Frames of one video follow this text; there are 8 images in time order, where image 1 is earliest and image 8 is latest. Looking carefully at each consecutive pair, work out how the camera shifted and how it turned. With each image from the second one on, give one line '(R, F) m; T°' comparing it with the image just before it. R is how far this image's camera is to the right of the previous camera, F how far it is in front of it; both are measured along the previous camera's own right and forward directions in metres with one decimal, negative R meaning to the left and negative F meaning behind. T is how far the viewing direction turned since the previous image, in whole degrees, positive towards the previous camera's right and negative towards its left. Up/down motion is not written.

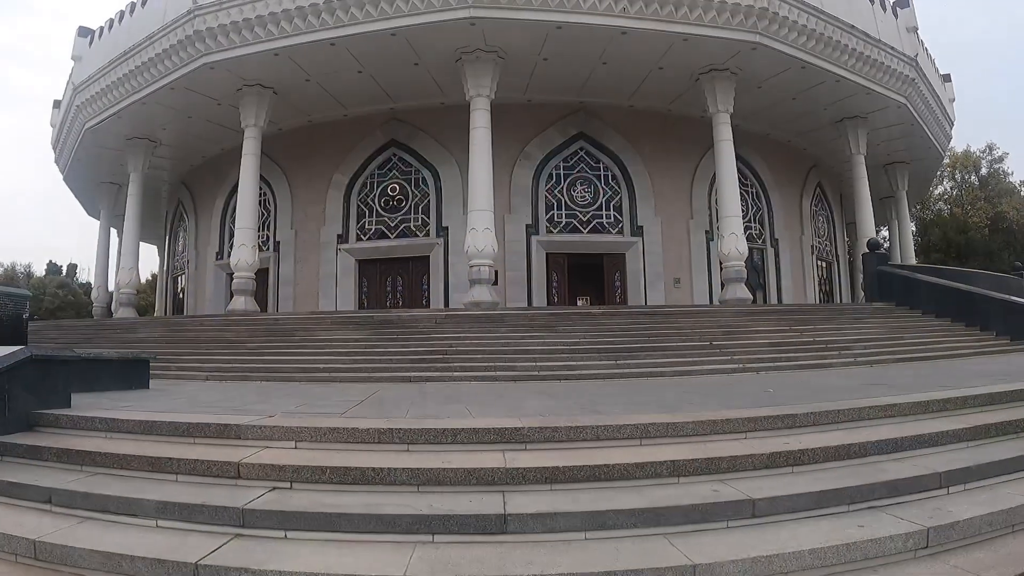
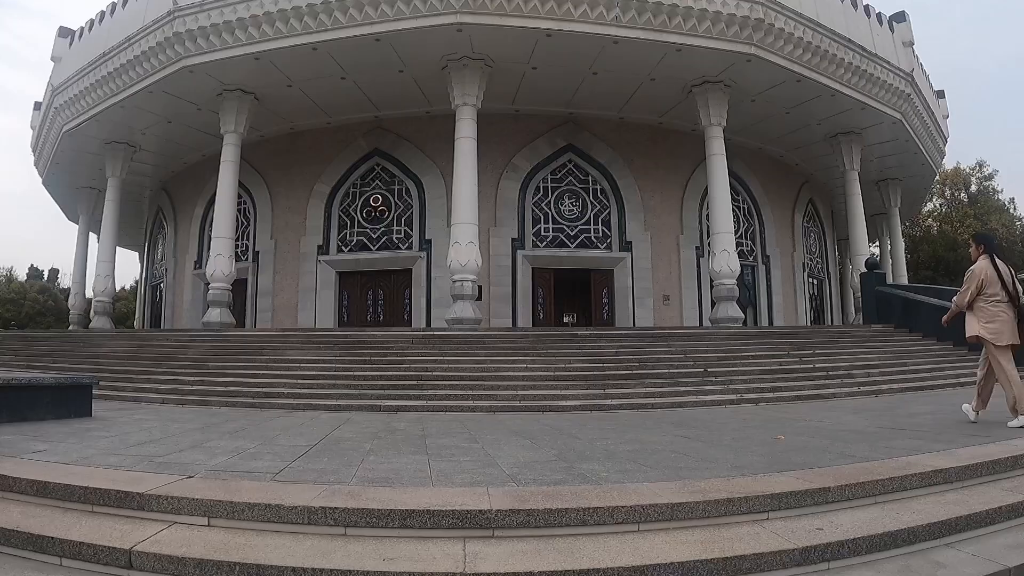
(+0.1, +0.4) m; +1°
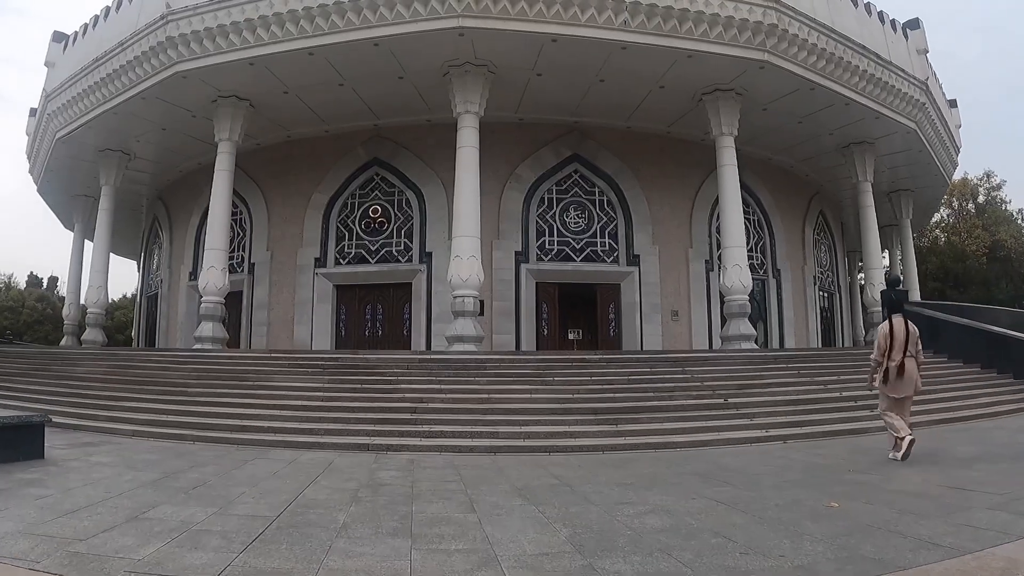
(0.0, +0.5) m; 0°
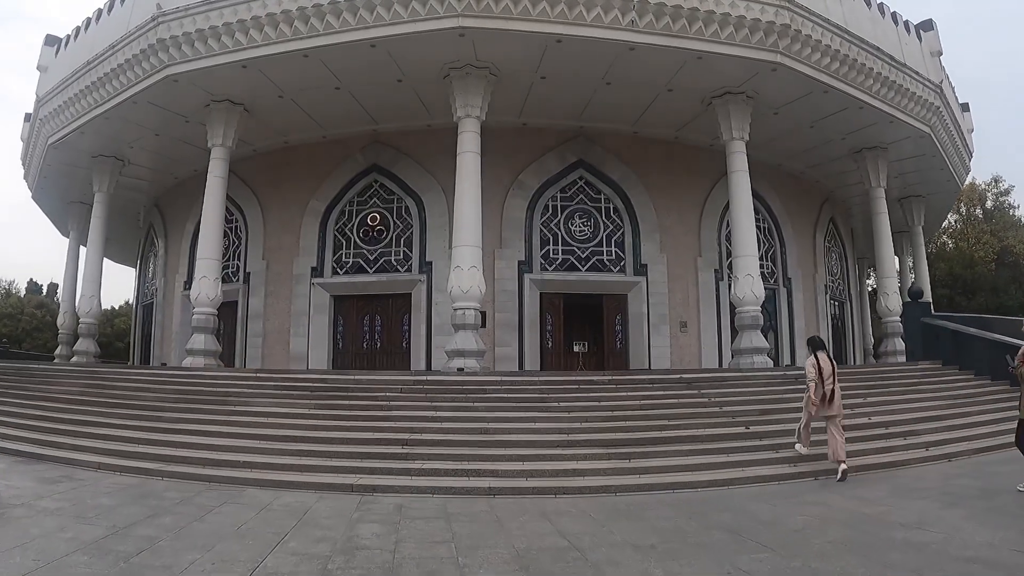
(0.0, +0.4) m; 0°
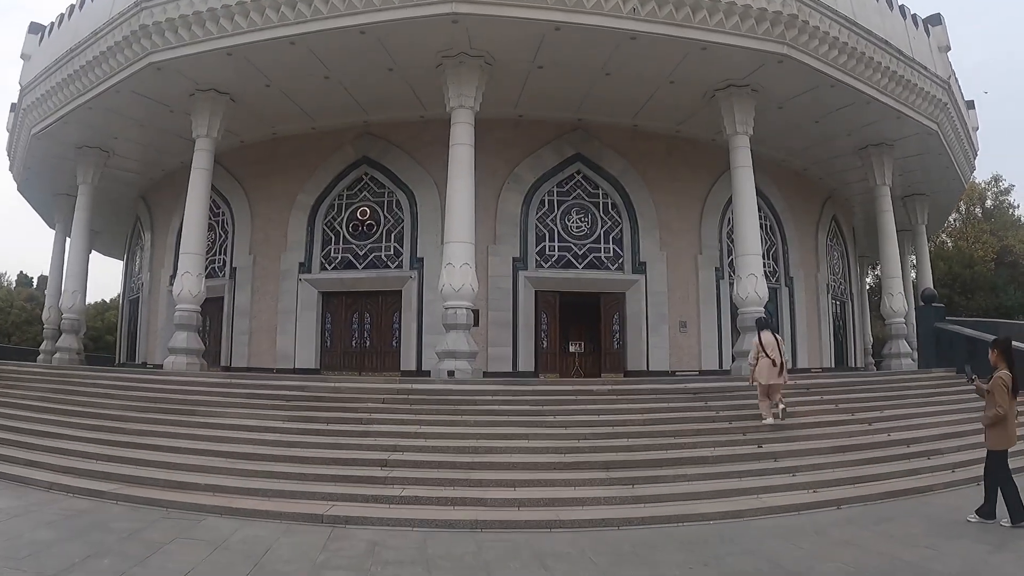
(0.0, +0.4) m; 0°
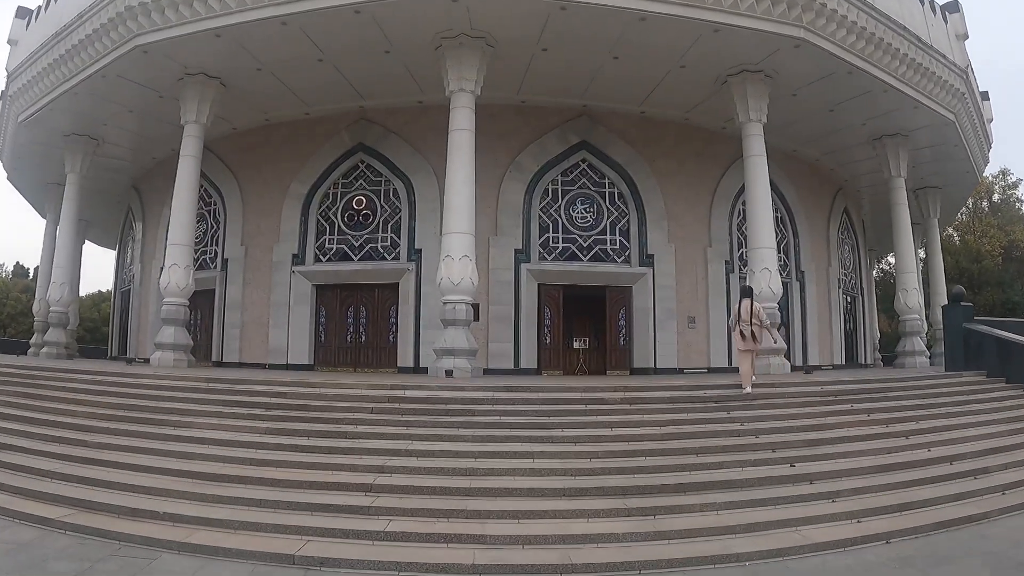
(0.0, +0.5) m; 0°
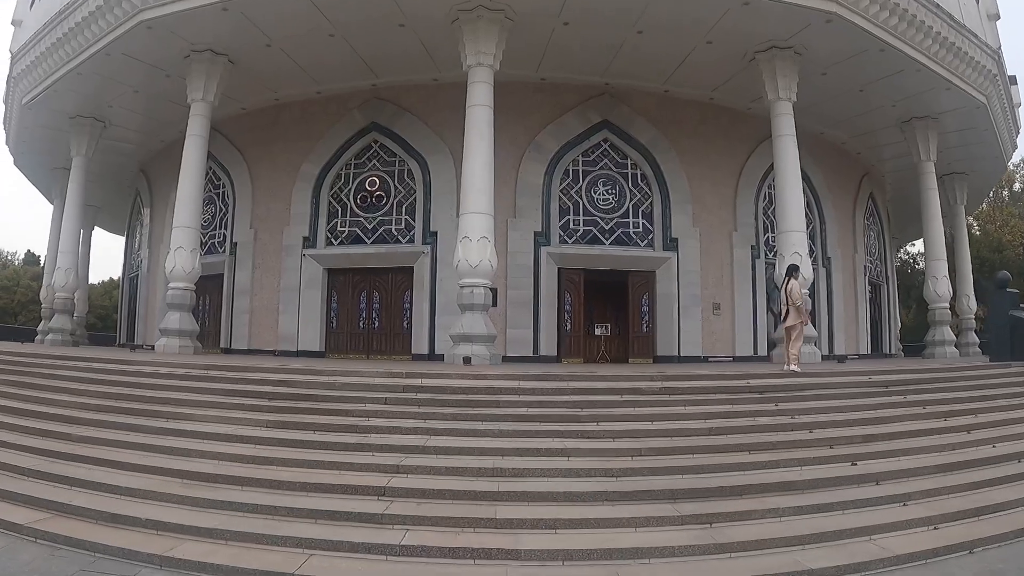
(-0.2, +0.4) m; -1°
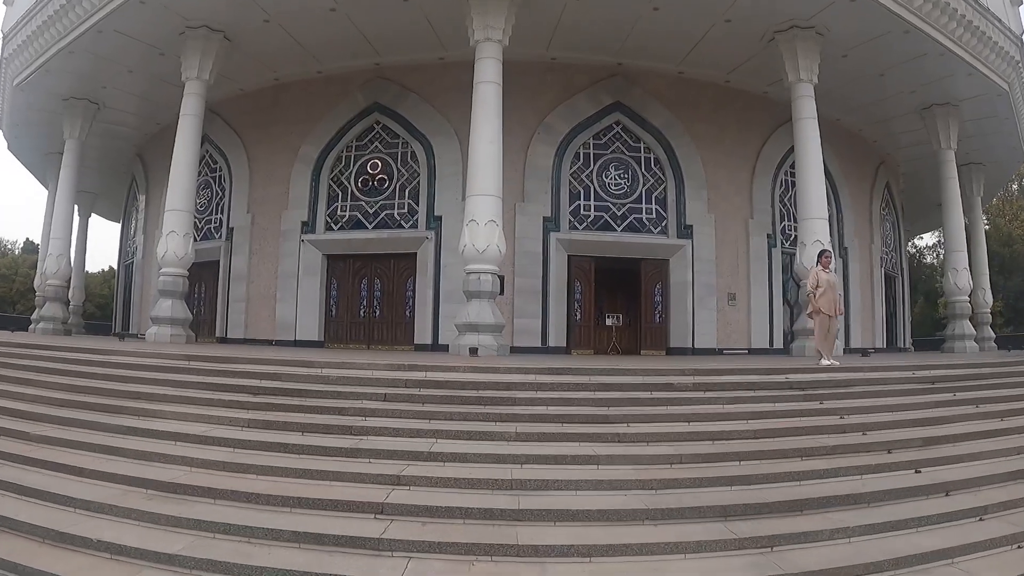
(-0.1, +0.4) m; 0°
